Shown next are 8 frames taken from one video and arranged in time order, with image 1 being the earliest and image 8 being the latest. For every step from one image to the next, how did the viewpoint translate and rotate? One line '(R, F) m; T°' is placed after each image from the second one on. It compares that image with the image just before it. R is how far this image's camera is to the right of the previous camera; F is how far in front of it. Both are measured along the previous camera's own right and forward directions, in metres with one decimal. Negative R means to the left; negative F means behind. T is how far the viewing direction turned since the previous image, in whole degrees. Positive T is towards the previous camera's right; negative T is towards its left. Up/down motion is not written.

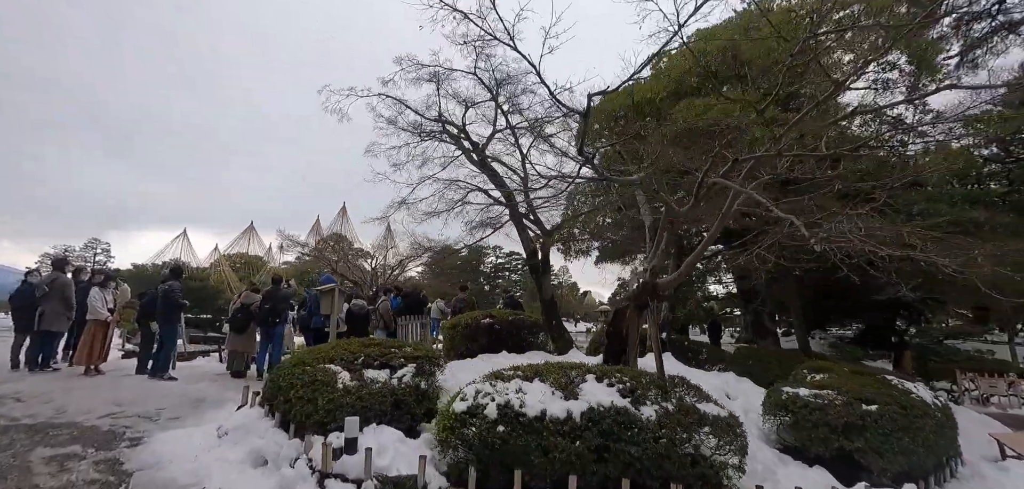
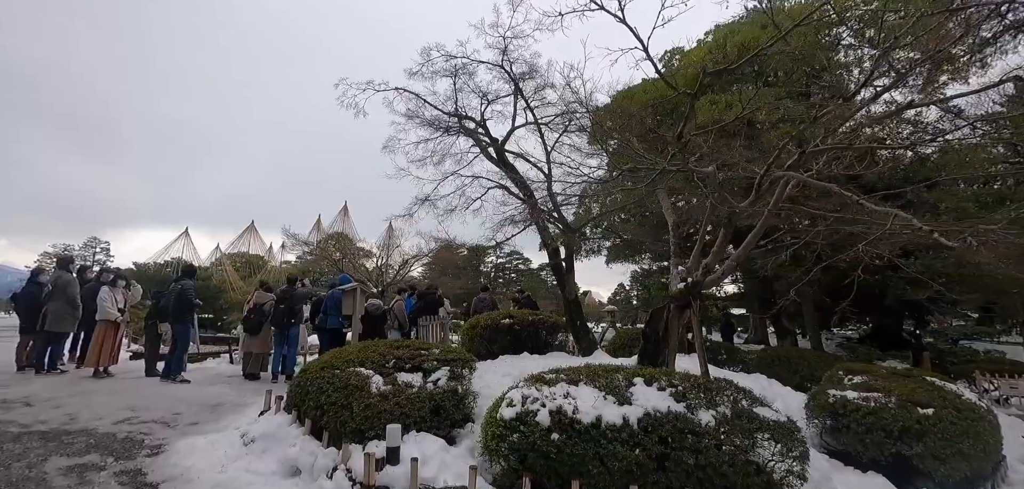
(-0.4, +0.2) m; 0°
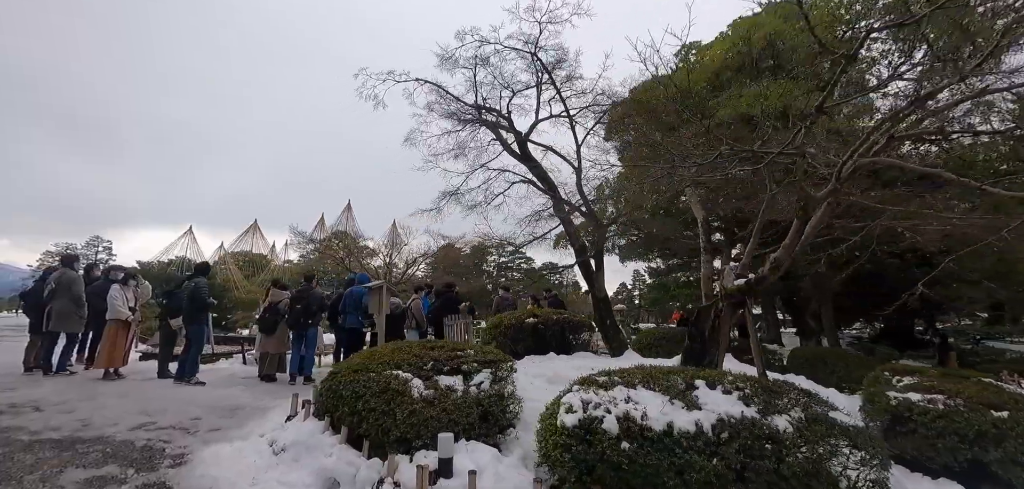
(-0.4, +0.3) m; 0°
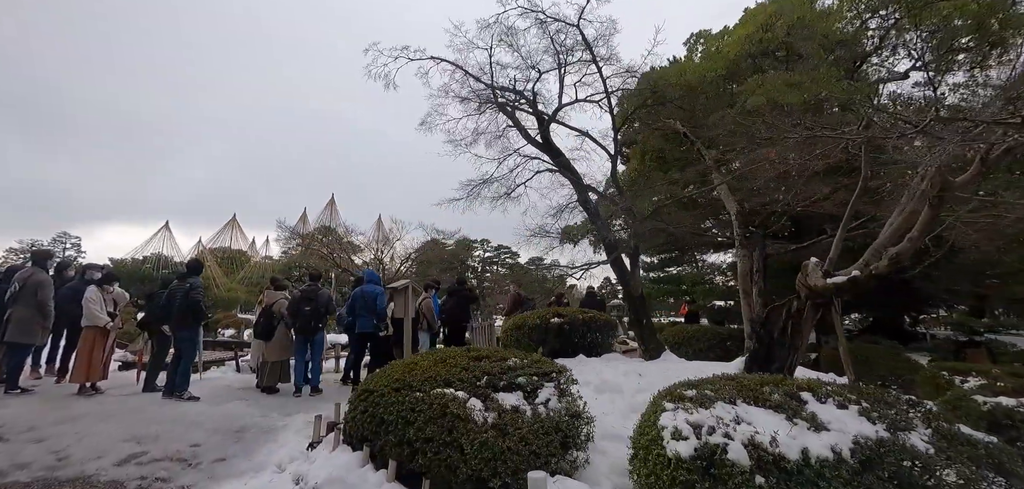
(-0.6, +0.6) m; +2°
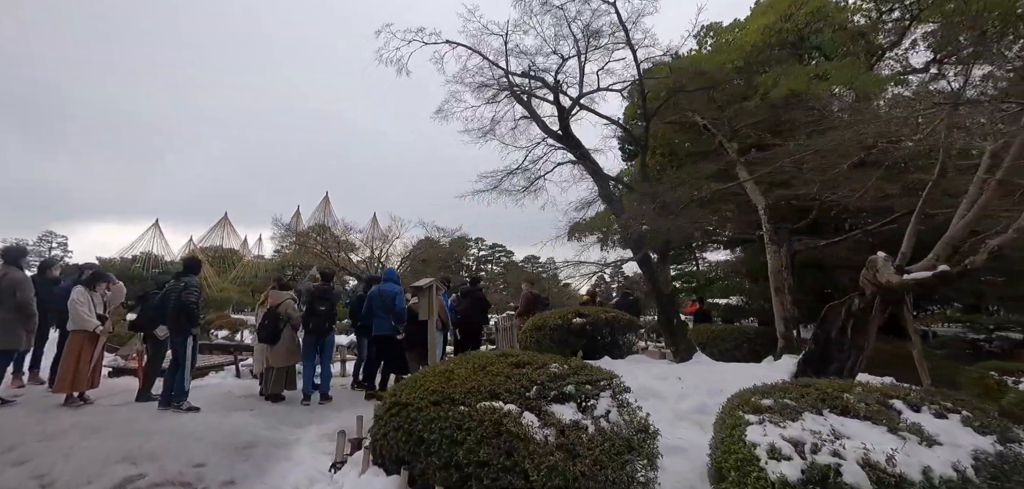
(-0.4, +0.4) m; +1°
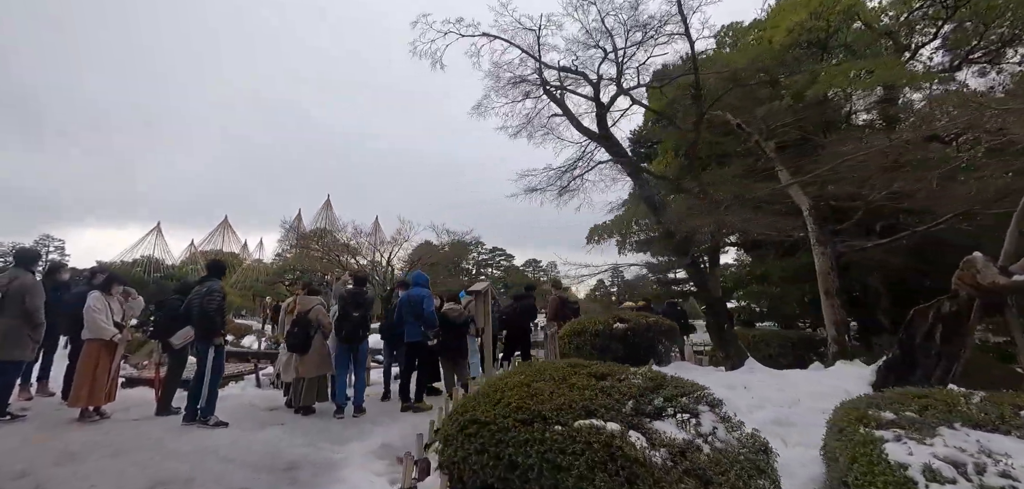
(-0.6, +0.3) m; +1°
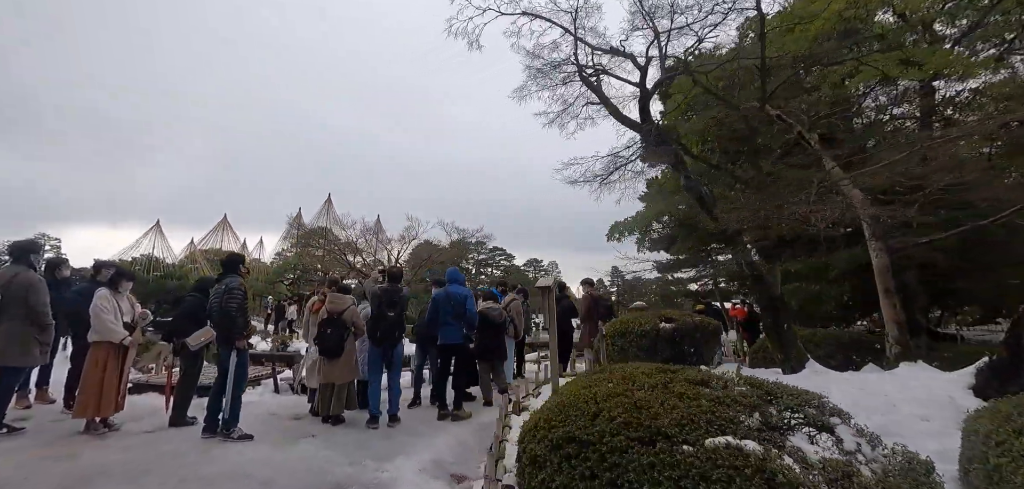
(-0.5, +0.4) m; 0°
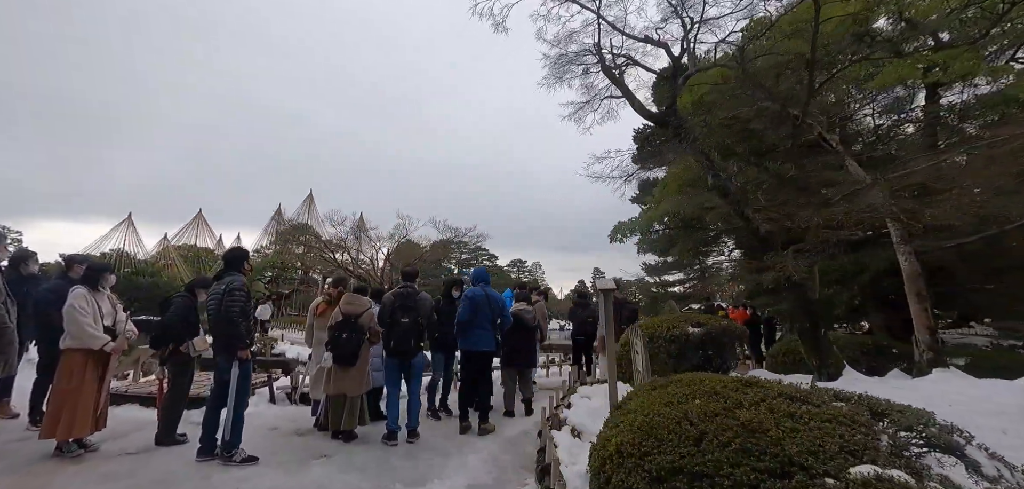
(-0.5, +0.4) m; +3°
